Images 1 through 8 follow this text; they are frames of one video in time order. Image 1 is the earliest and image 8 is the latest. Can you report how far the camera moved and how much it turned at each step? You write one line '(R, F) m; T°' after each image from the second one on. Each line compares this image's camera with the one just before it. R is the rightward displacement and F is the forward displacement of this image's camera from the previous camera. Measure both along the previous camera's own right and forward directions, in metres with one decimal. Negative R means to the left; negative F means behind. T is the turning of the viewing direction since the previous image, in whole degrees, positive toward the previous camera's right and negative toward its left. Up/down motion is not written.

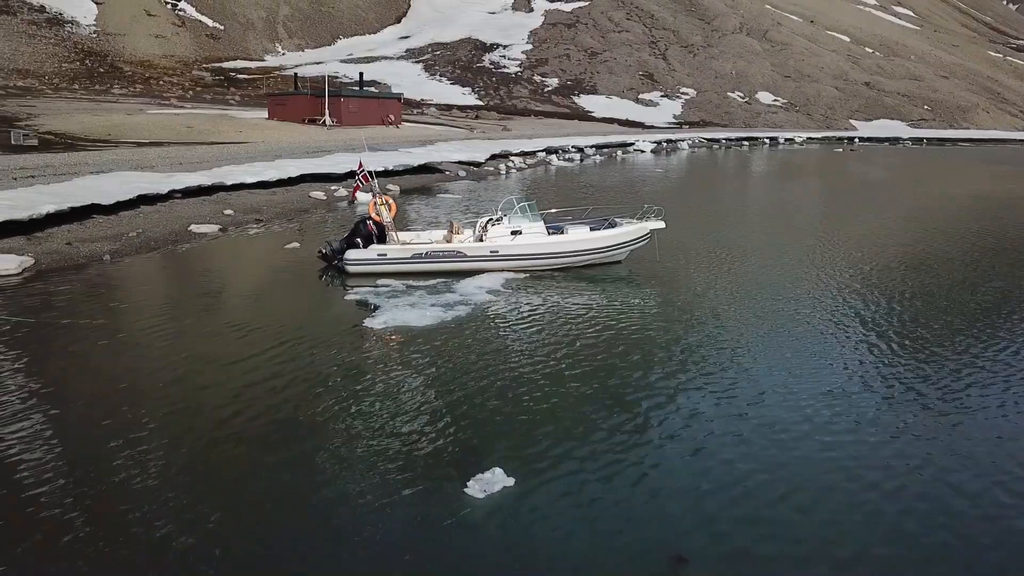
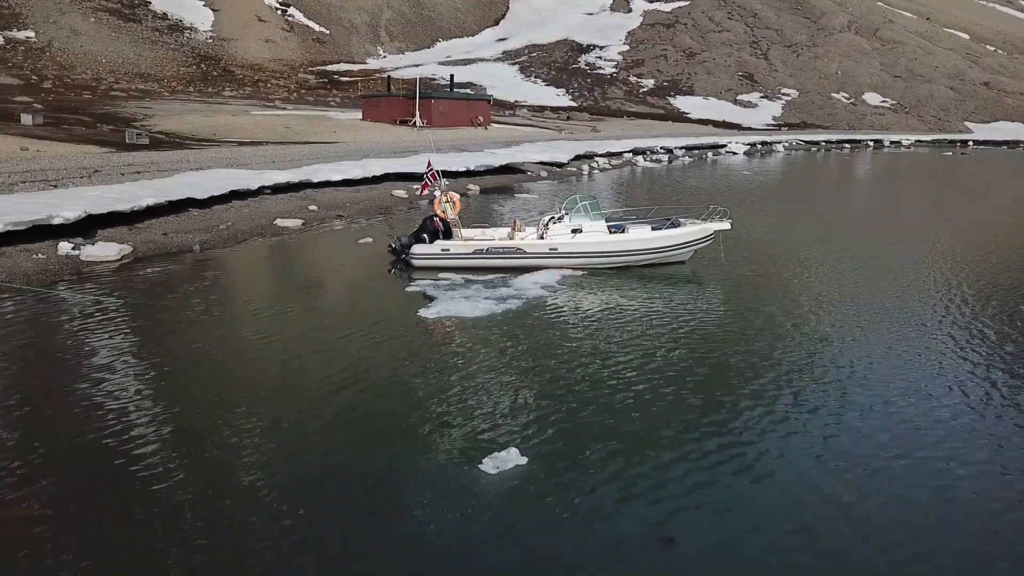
(+0.8, -0.5) m; -7°
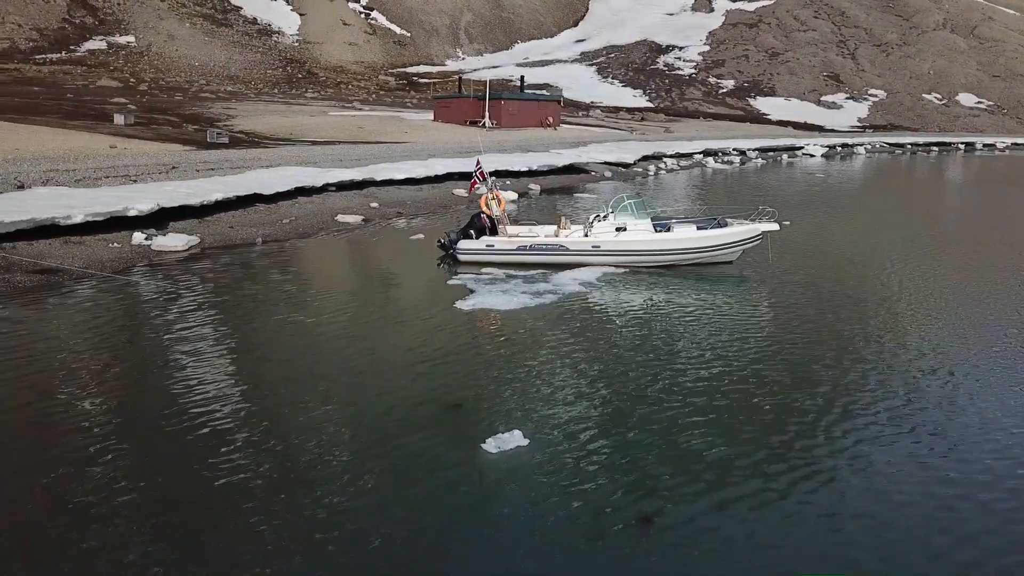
(+0.8, -0.4) m; -5°
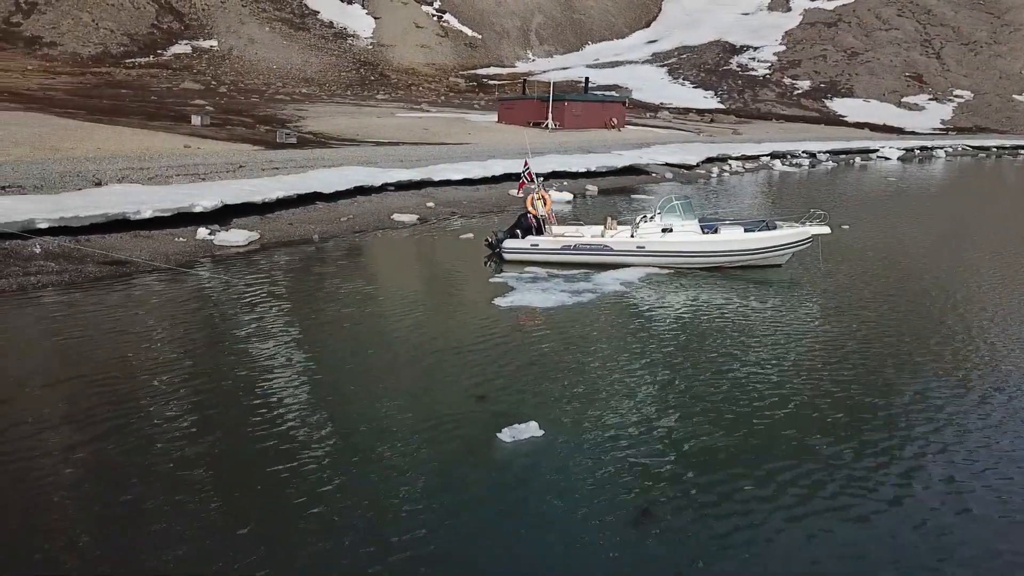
(+0.6, -0.3) m; -5°
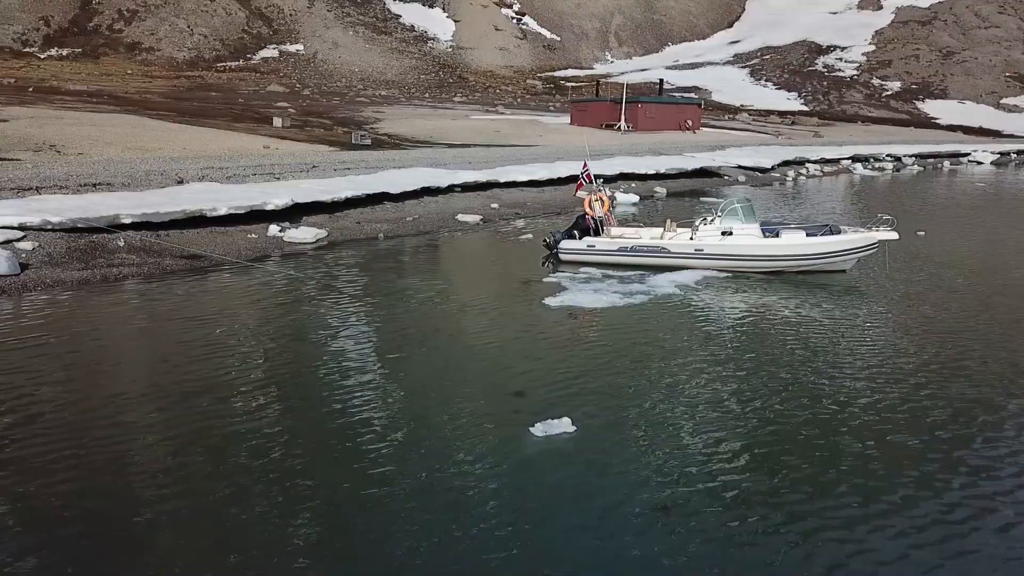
(+0.5, -0.2) m; -5°
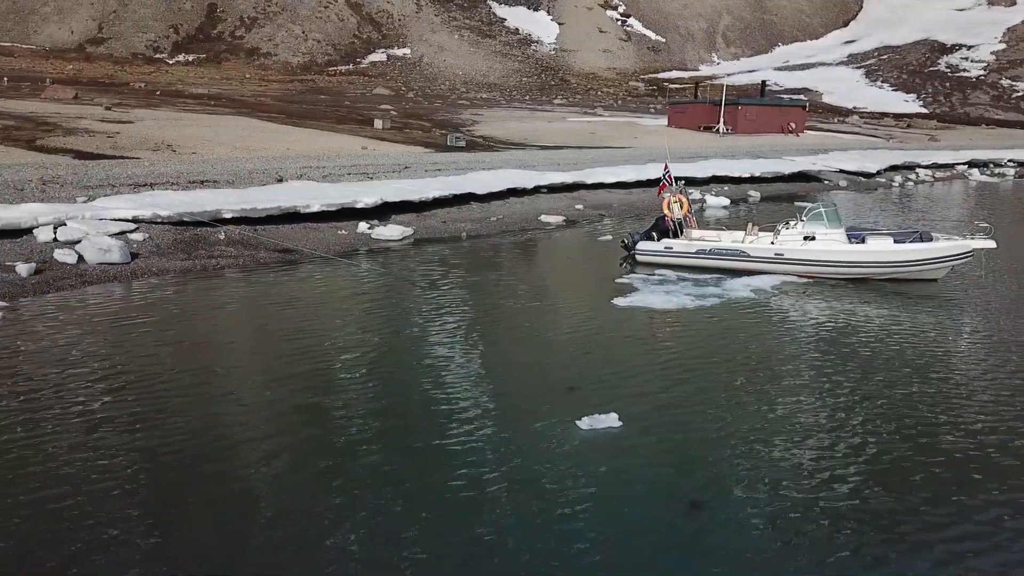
(+0.6, -0.3) m; -7°
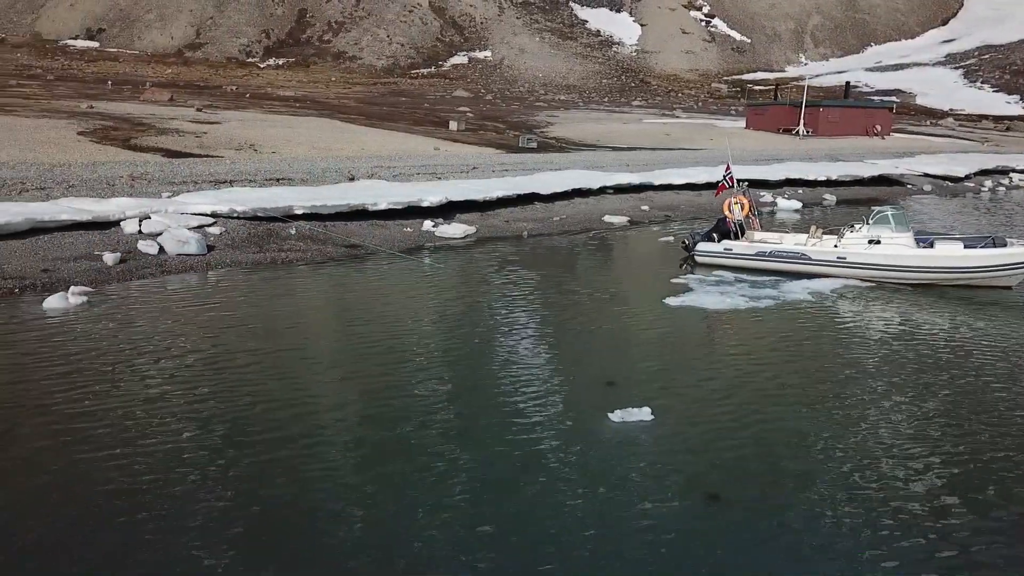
(+0.5, -0.3) m; -6°
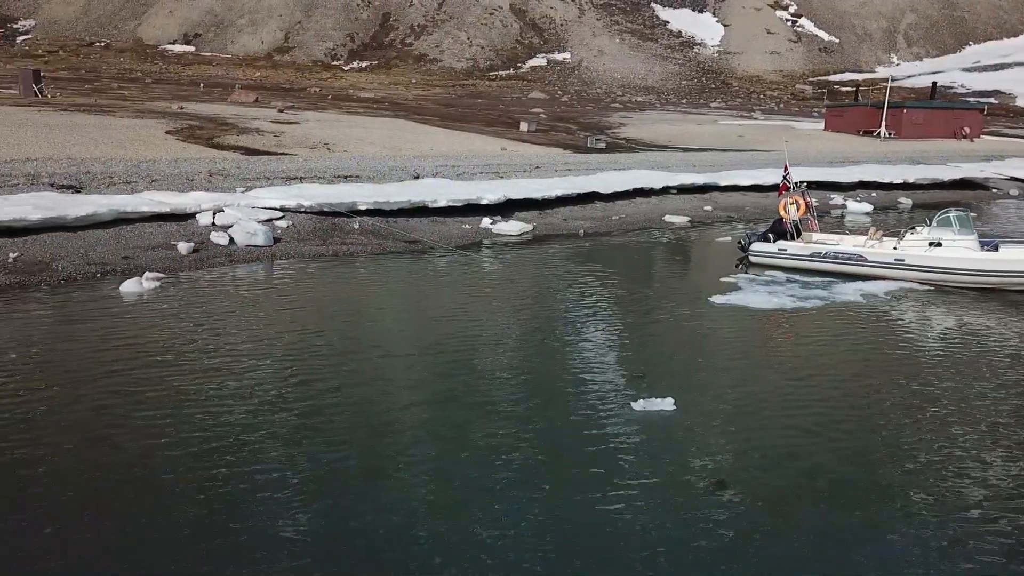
(+0.6, -0.4) m; -5°
